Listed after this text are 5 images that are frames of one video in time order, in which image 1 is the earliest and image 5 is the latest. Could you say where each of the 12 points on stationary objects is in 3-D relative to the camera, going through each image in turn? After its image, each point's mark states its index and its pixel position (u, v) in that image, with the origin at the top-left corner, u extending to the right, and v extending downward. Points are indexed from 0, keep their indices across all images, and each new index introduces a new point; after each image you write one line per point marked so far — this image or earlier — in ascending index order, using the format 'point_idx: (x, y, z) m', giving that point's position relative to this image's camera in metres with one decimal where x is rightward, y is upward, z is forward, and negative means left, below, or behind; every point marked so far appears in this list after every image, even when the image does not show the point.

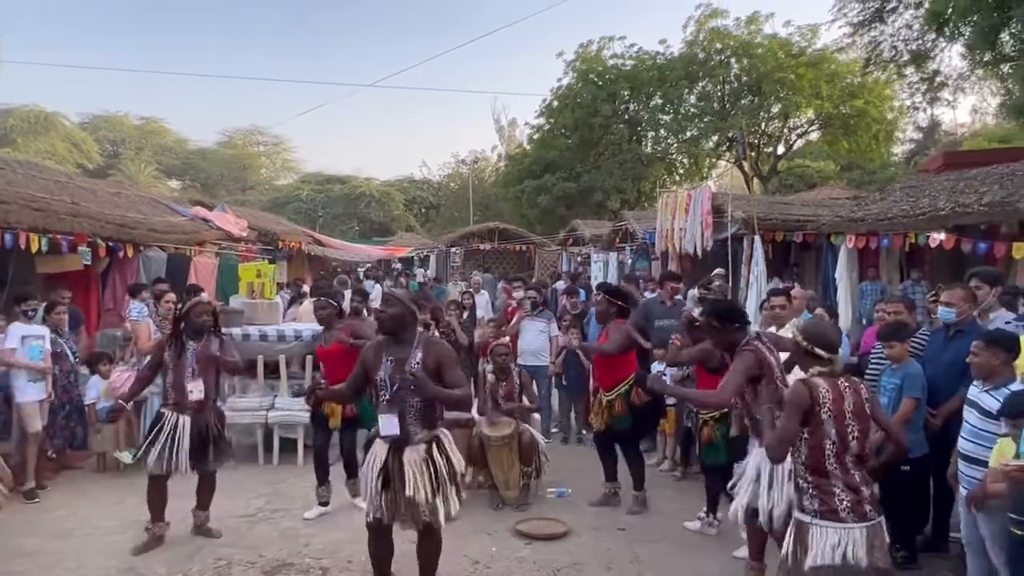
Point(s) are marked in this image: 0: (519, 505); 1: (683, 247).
0: (+0.1, -2.6, +9.0) m
1: (+2.7, +0.7, +11.3) m
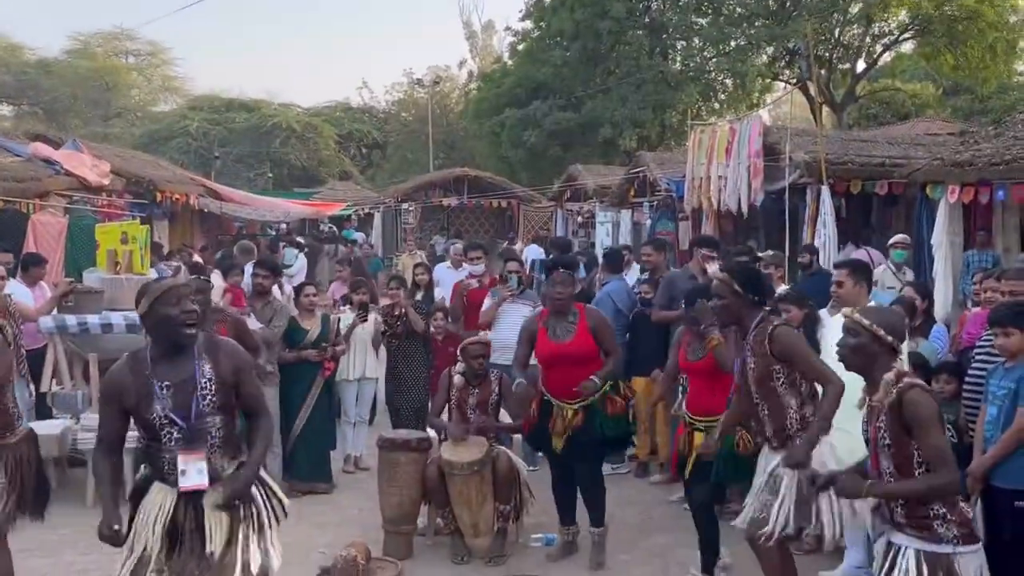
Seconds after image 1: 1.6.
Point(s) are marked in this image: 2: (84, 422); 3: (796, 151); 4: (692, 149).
0: (-0.2, -2.4, +6.3) m
1: (+2.5, +1.0, +8.4) m
2: (-3.7, -1.2, +6.2) m
3: (+3.2, +1.5, +8.0) m
4: (+2.2, +1.8, +9.0) m
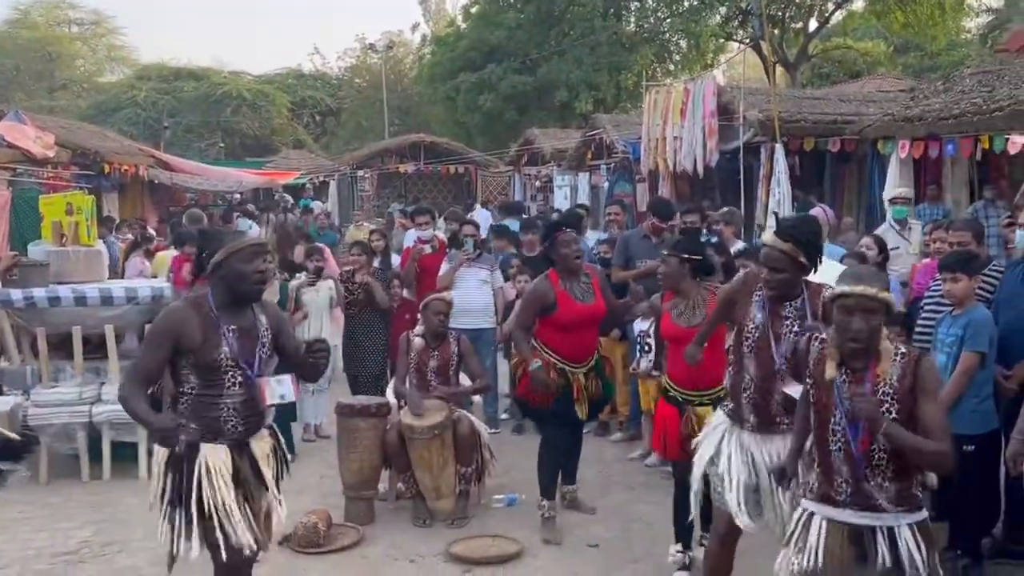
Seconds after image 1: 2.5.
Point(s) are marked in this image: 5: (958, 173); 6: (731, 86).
0: (-0.5, -2.1, +6.4) m
1: (+2.0, +1.5, +8.5) m
2: (-4.1, -1.0, +6.1) m
3: (+2.7, +2.0, +8.1) m
4: (+1.7, +2.2, +9.0) m
5: (+5.1, +1.3, +8.2) m
6: (+2.6, +2.4, +8.6) m
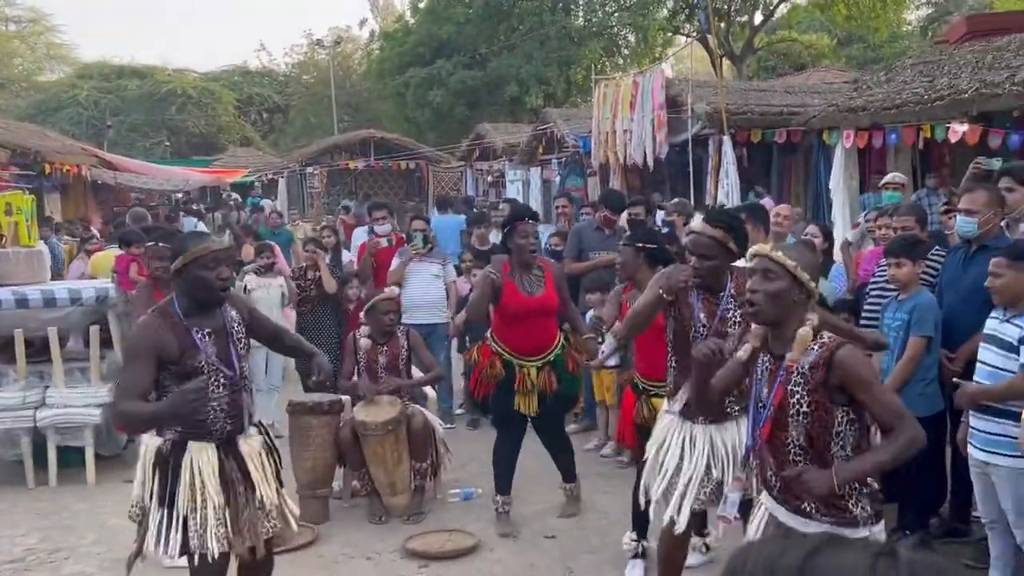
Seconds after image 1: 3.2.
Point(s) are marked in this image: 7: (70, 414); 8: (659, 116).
0: (-0.9, -2.0, +6.4) m
1: (+1.4, +1.6, +8.5) m
2: (-4.5, -1.0, +6.0) m
3: (+2.1, +2.1, +8.2) m
4: (+1.1, +2.3, +9.1) m
5: (+4.6, +1.5, +8.4) m
6: (+2.1, +2.5, +8.7) m
7: (-3.9, -1.1, +6.2) m
8: (+1.7, +1.9, +8.0) m
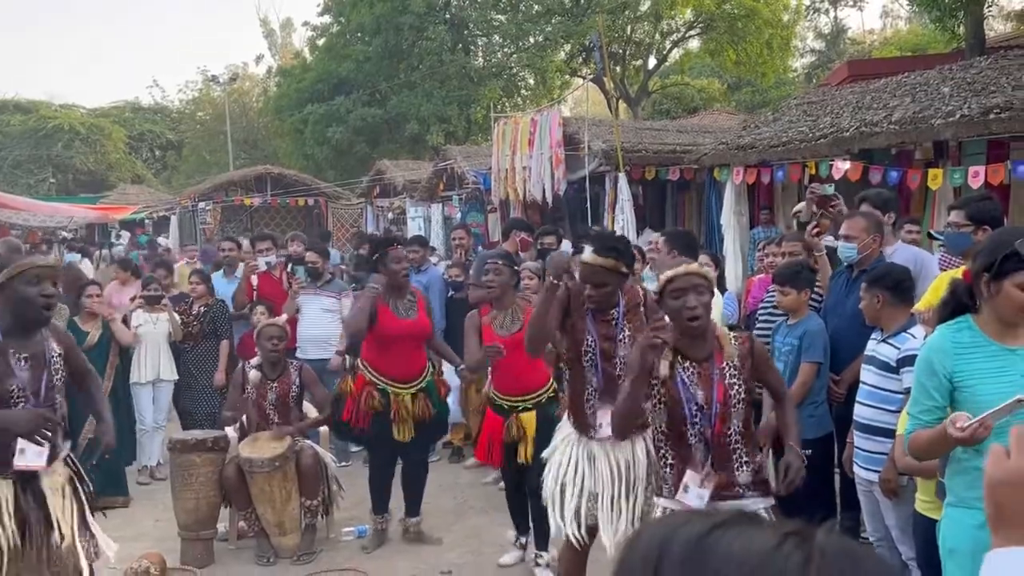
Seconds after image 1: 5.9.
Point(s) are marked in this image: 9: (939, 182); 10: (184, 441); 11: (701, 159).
0: (-1.9, -2.4, +6.2) m
1: (+0.3, +1.2, +8.7) m
2: (-5.4, -1.3, +5.6) m
3: (+1.0, +1.7, +8.4) m
4: (-0.1, +1.9, +9.3) m
5: (+3.4, +1.1, +8.8) m
6: (+0.9, +2.1, +8.9) m
7: (-4.8, -1.5, +5.9) m
8: (+0.5, +1.5, +8.2) m
9: (+4.5, +1.1, +7.5) m
10: (-2.8, -1.4, +6.1) m
11: (+2.3, +1.5, +8.5) m
